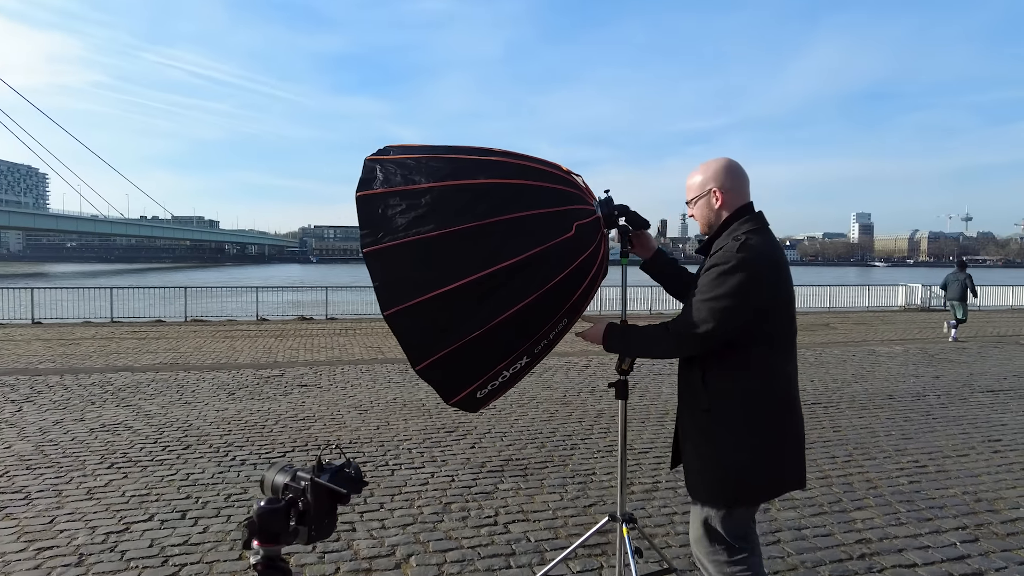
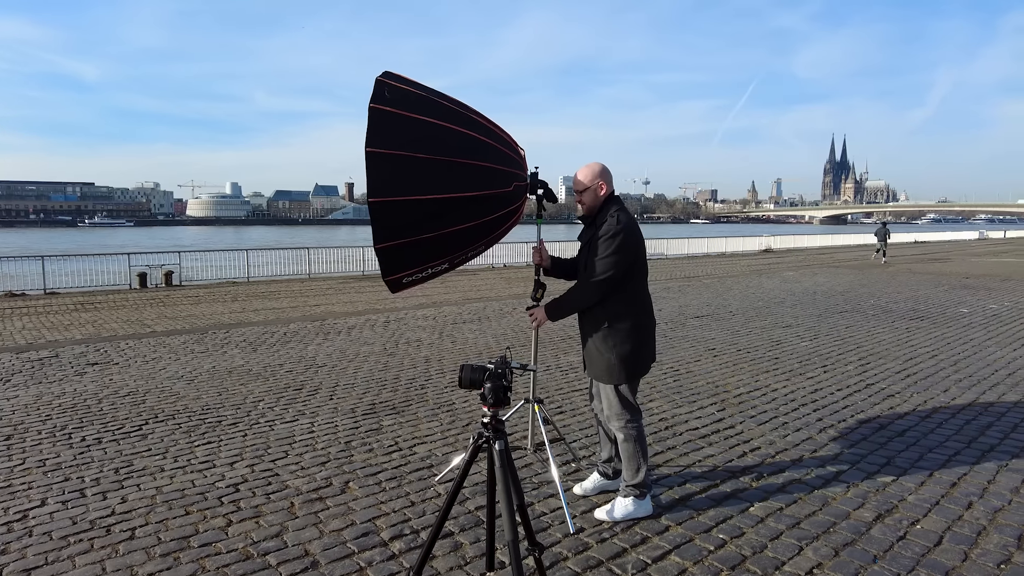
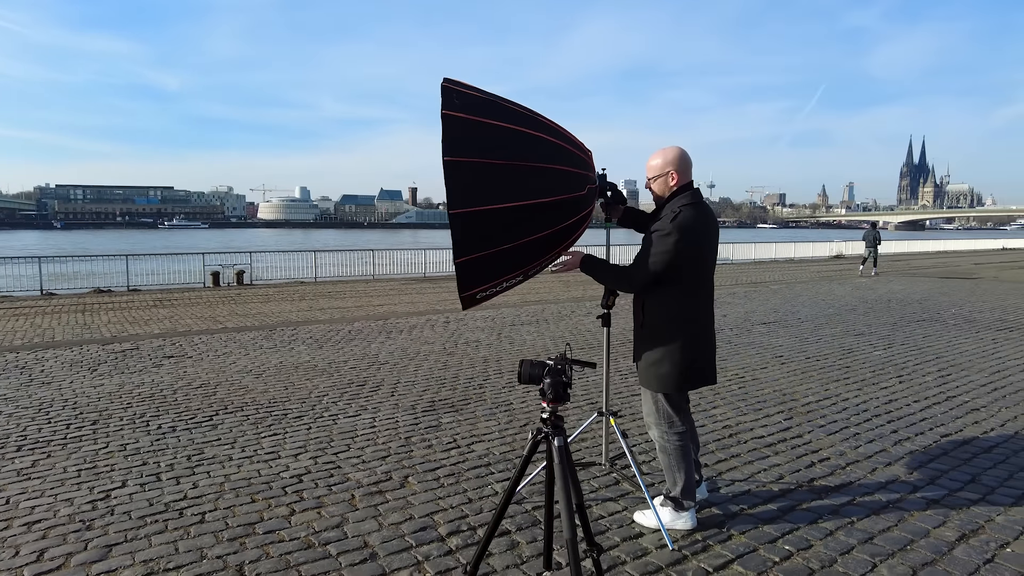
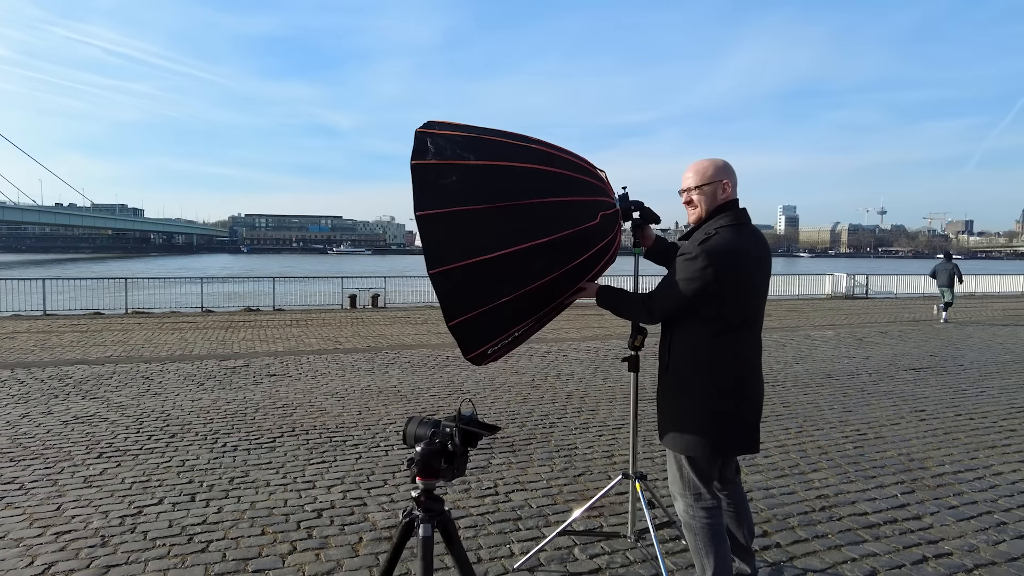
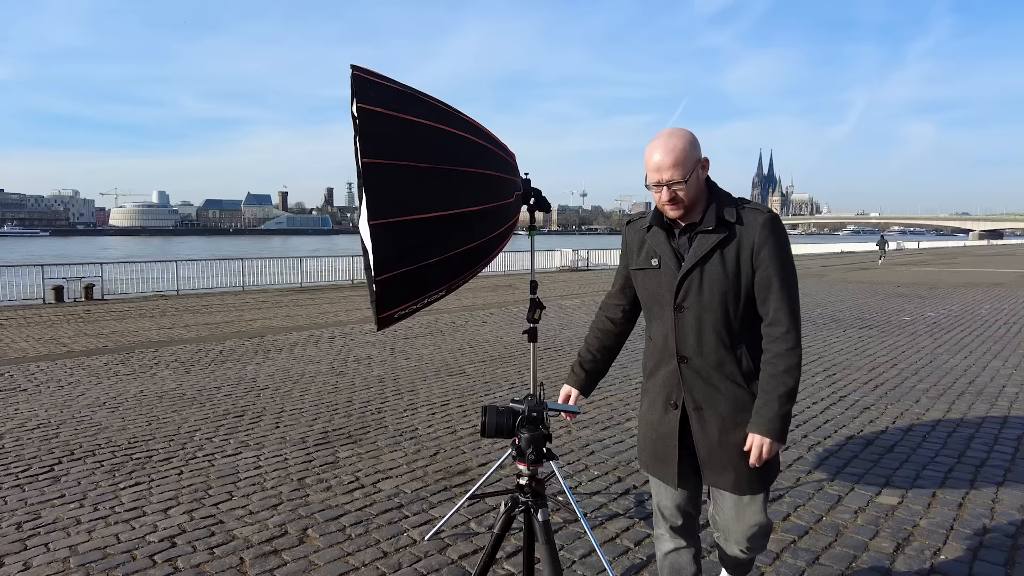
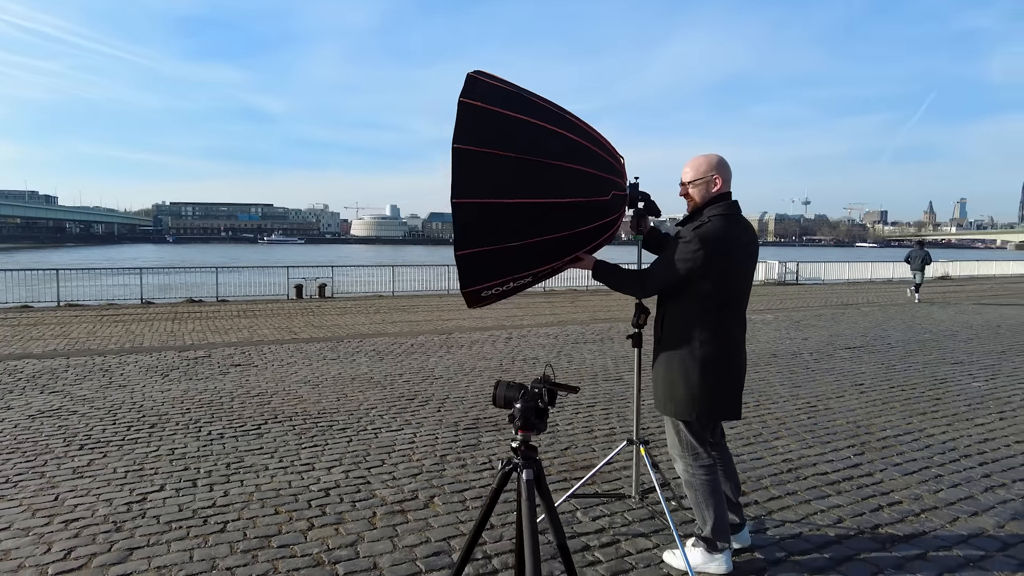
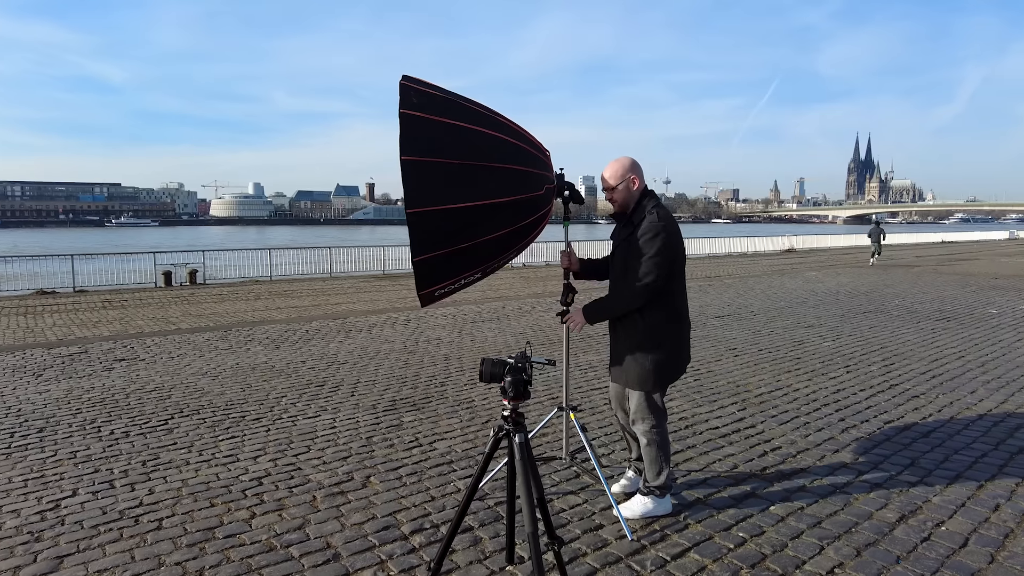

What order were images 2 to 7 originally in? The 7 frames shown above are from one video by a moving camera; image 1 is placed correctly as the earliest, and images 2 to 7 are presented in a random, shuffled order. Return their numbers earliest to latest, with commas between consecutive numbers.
4, 6, 3, 7, 2, 5
